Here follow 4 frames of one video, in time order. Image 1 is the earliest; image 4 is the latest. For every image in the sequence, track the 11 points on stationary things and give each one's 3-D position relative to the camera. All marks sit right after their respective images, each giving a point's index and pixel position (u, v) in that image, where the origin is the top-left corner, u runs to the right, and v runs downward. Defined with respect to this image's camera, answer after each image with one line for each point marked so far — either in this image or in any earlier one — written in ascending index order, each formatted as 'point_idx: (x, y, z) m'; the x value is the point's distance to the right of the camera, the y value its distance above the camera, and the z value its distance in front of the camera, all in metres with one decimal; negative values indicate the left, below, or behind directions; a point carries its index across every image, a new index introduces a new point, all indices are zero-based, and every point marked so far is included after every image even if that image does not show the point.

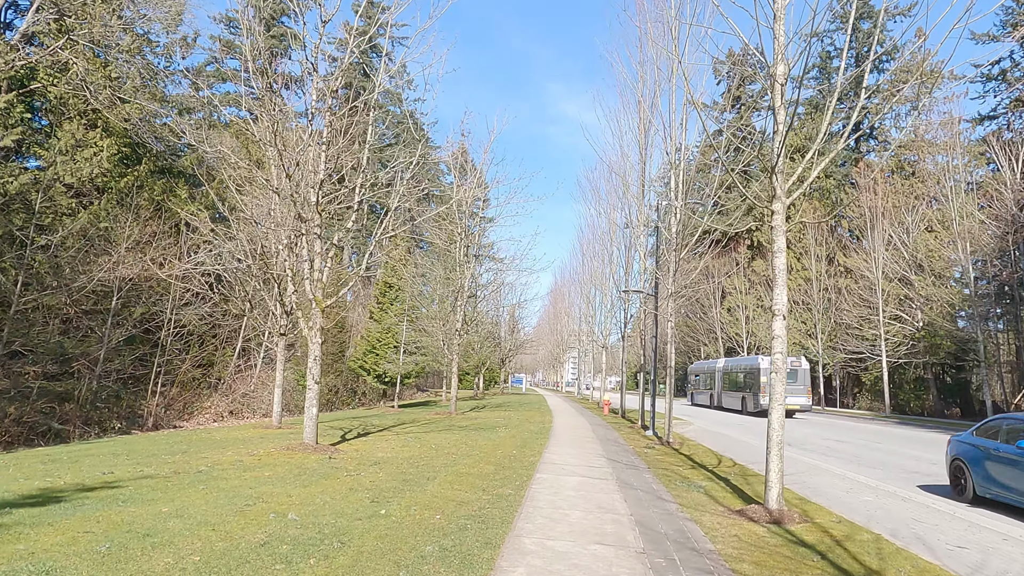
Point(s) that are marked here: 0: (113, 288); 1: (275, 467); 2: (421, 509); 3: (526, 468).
0: (-10.7, 0.0, +16.3) m
1: (-2.7, -2.0, +6.9) m
2: (-0.7, -1.7, +4.7) m
3: (+0.2, -2.1, +7.0) m
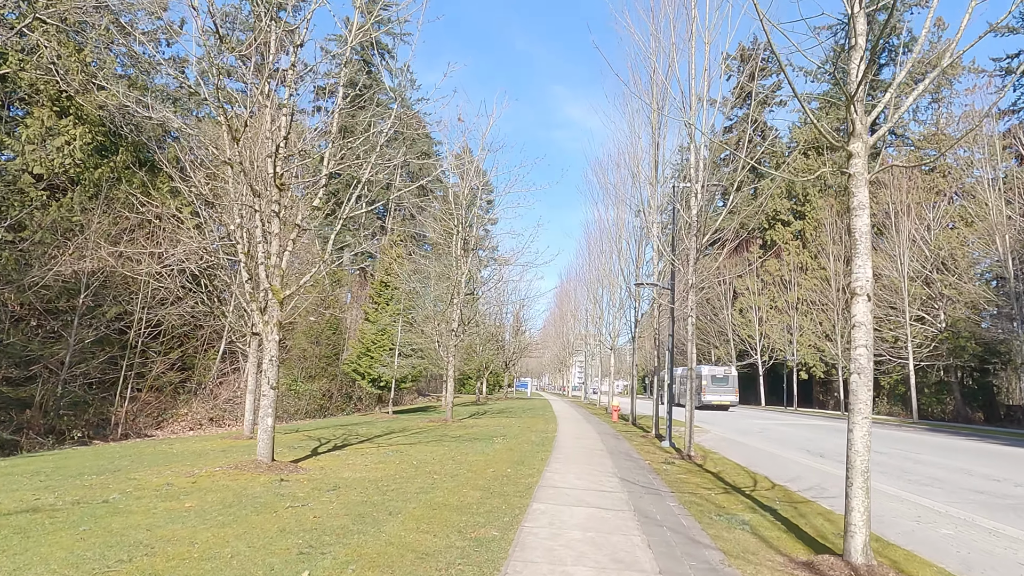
0: (-10.7, +0.1, +15.1) m
1: (-2.8, -1.9, +5.5) m
2: (-0.8, -1.5, +3.4) m
3: (+0.1, -1.9, +5.7) m
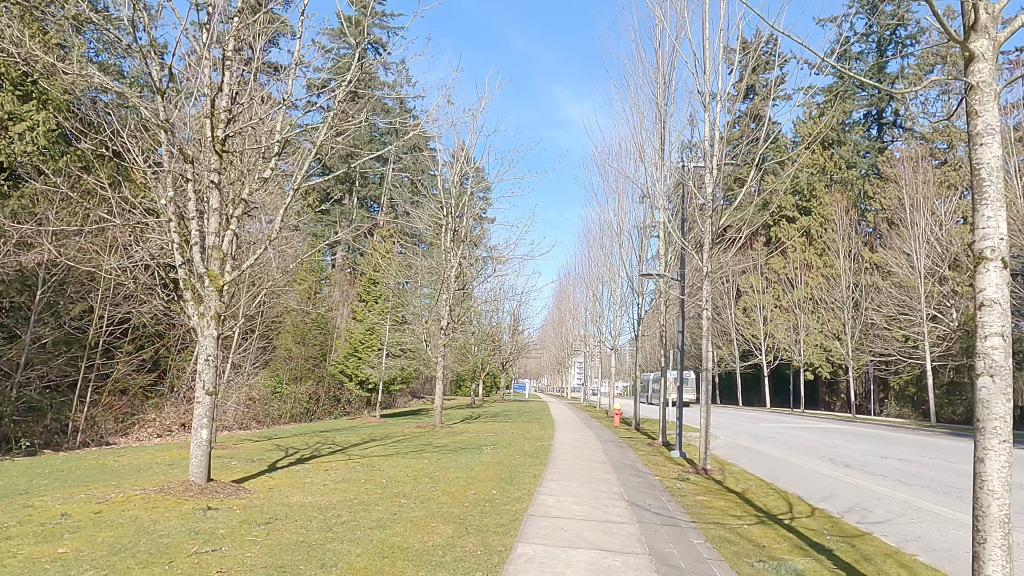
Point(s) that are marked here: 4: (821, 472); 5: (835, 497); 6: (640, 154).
0: (-10.8, +0.2, +13.9) m
1: (-2.9, -1.7, +4.3) m
2: (-1.0, -1.4, +2.2) m
3: (-0.1, -1.8, +4.5) m
4: (+5.0, -3.0, +9.9) m
5: (+3.9, -2.5, +7.3) m
6: (+4.0, +4.2, +19.2) m
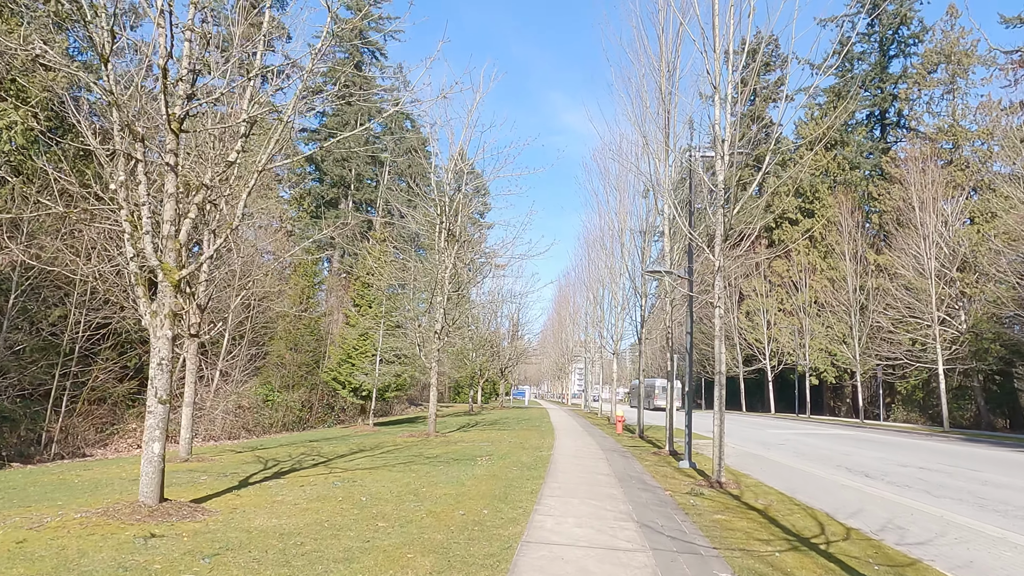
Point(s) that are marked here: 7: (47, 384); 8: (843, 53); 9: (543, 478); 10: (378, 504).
0: (-10.9, +0.1, +13.2) m
1: (-3.0, -1.7, +3.6) m
2: (-1.0, -1.3, +1.5) m
3: (-0.1, -1.7, +3.8) m
4: (+5.0, -3.0, +9.2) m
5: (+3.8, -2.4, +6.6) m
6: (+3.9, +4.1, +18.5) m
7: (-10.9, -2.3, +14.4) m
8: (+6.1, +4.4, +11.0) m
9: (+0.4, -2.3, +7.4) m
10: (-1.3, -2.0, +5.7) m
